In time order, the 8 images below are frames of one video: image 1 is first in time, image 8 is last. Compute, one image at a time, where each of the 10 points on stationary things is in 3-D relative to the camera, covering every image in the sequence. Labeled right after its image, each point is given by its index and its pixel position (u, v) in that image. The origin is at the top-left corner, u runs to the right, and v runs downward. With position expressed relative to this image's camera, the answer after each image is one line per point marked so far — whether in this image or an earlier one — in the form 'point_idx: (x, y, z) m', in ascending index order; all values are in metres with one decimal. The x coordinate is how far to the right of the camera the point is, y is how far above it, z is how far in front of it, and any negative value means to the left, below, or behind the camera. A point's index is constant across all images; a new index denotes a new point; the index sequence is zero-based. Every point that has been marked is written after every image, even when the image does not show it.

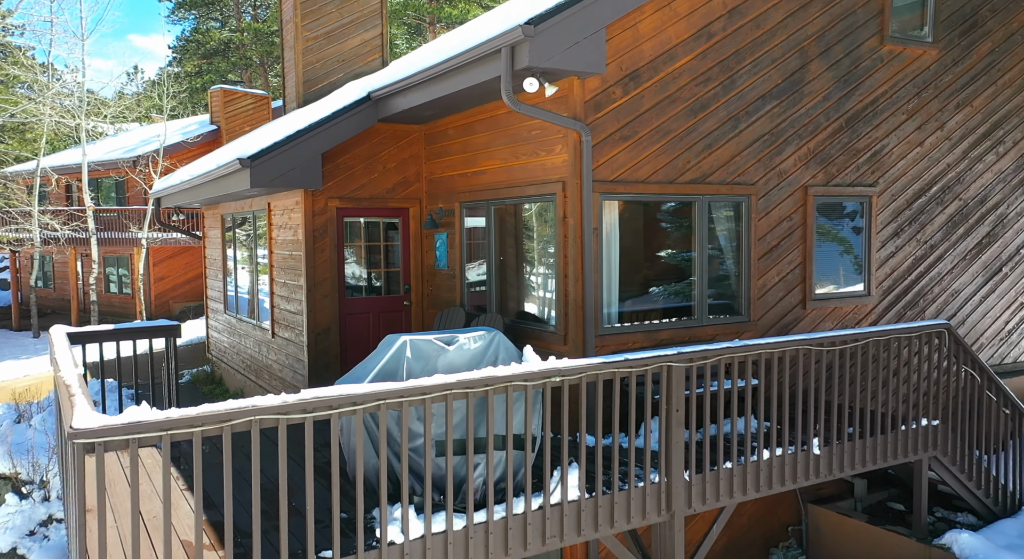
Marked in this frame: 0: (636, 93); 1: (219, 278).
0: (+1.0, +1.5, +6.9) m
1: (-4.3, 0.0, +12.4) m
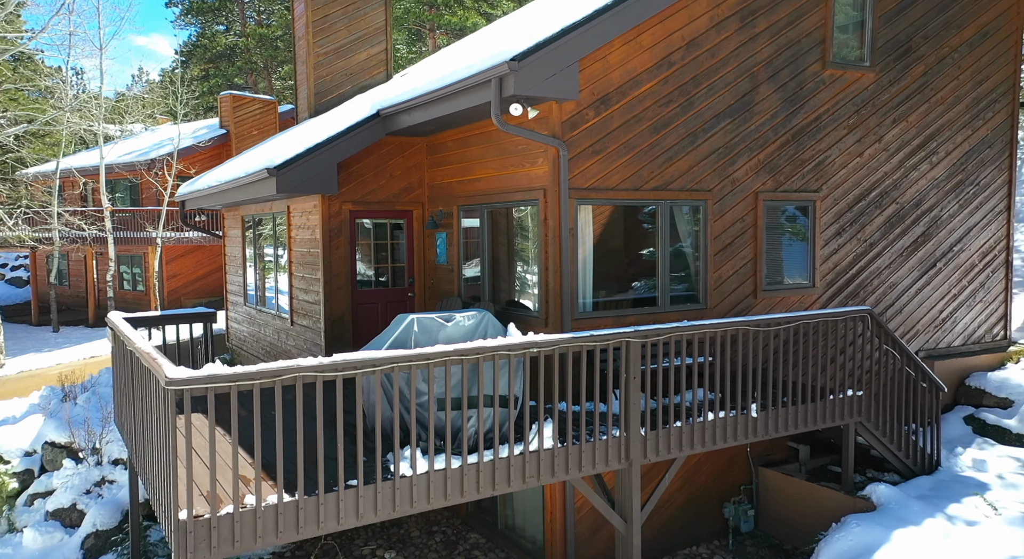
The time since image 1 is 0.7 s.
0: (+0.9, +1.6, +8.2) m
1: (-4.5, +0.1, +13.7) m
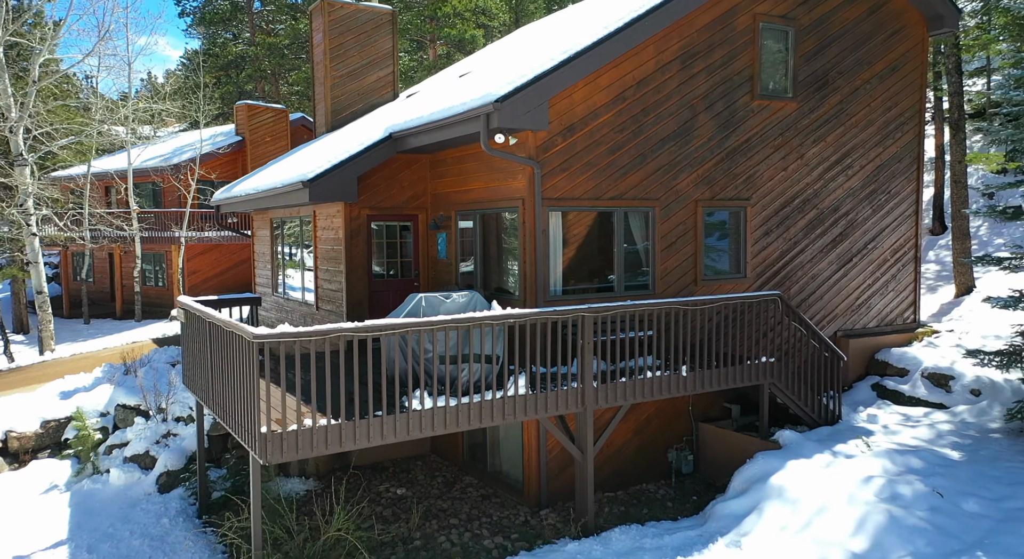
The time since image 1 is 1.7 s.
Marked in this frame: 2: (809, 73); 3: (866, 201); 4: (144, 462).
0: (+0.7, +1.7, +10.4) m
1: (-4.6, +0.2, +15.9) m
2: (+4.3, +3.0, +12.2) m
3: (+5.5, +1.2, +13.1) m
4: (-4.9, -2.4, +11.3) m
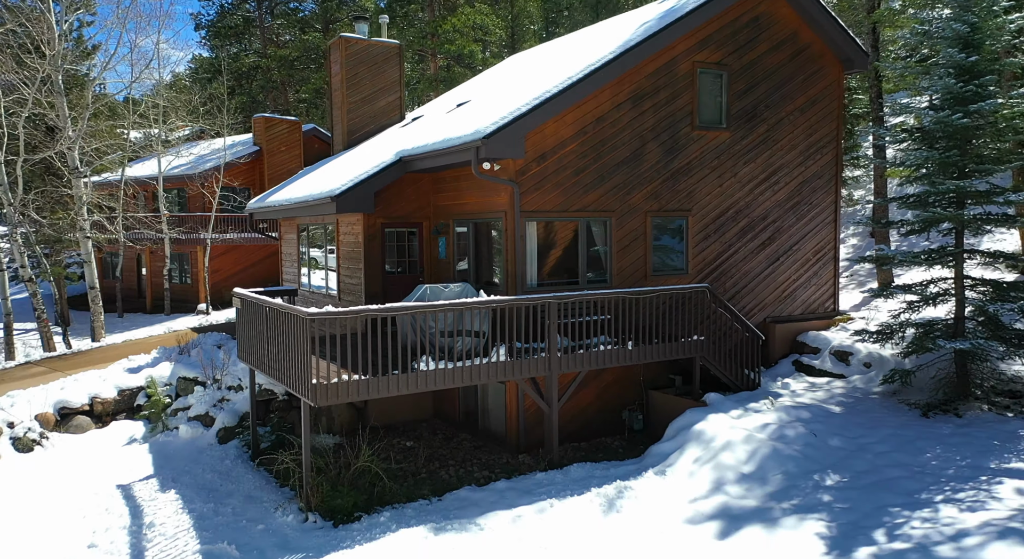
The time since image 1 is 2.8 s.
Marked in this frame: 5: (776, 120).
0: (+0.5, +1.8, +13.3) m
1: (-4.9, +0.3, +18.7) m
2: (+4.1, +3.1, +15.1) m
3: (+5.2, +1.3, +15.9) m
4: (-5.1, -2.4, +14.2) m
5: (+4.8, +2.9, +15.5) m
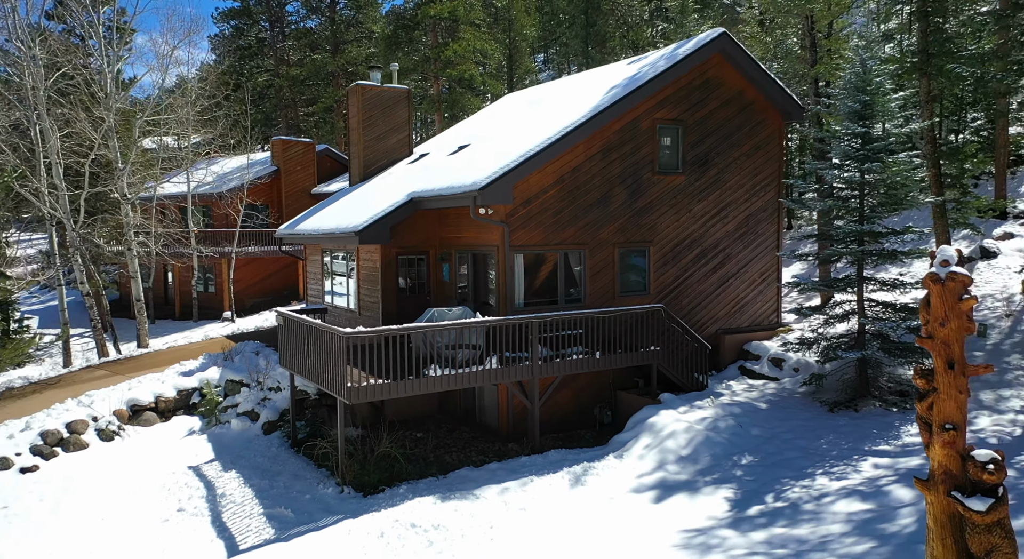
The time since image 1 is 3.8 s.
0: (+0.3, +1.4, +16.3) m
1: (-5.0, -0.1, +21.8) m
2: (+3.9, +2.7, +18.1) m
3: (+5.1, +0.9, +18.9) m
4: (-5.3, -2.8, +17.2) m
5: (+4.7, +2.5, +18.5) m
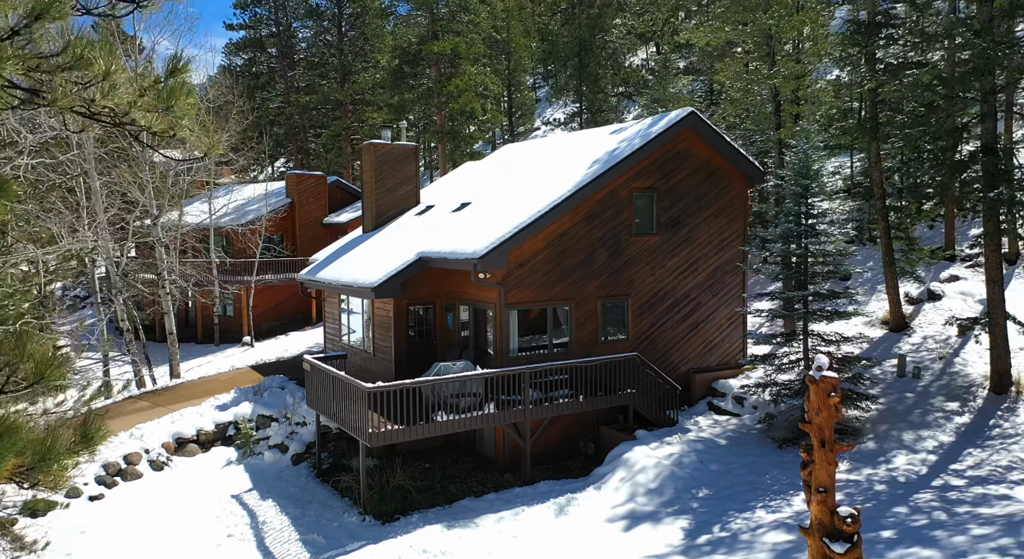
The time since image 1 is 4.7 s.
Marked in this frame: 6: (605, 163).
0: (+0.2, +0.2, +18.9) m
1: (-5.1, -1.3, +24.4) m
2: (+3.8, +1.5, +20.7) m
3: (+5.0, -0.3, +21.5) m
4: (-5.4, -4.0, +19.8) m
5: (+4.6, +1.4, +21.1) m
6: (+2.2, +2.7, +19.7) m
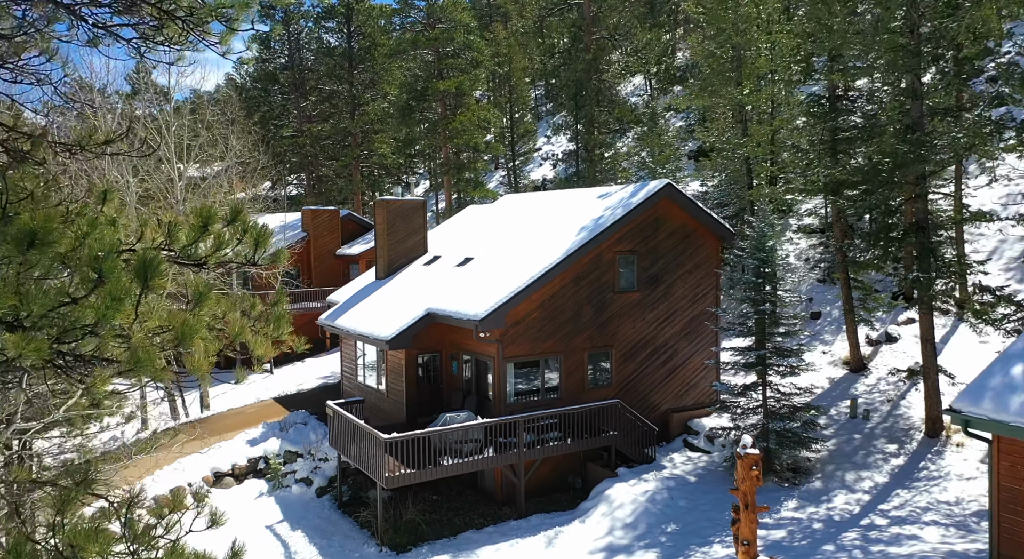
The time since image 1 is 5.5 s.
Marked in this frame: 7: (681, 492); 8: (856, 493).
0: (+0.1, -1.2, +21.5) m
1: (-5.1, -2.7, +27.1) m
2: (+3.7, +0.1, +23.3) m
3: (+4.9, -1.7, +24.1) m
4: (-5.5, -5.4, +22.5) m
5: (+4.5, 0.0, +23.7) m
6: (+2.1, +1.3, +22.4) m
7: (+4.0, -5.0, +19.9) m
8: (+7.5, -4.6, +18.3) m
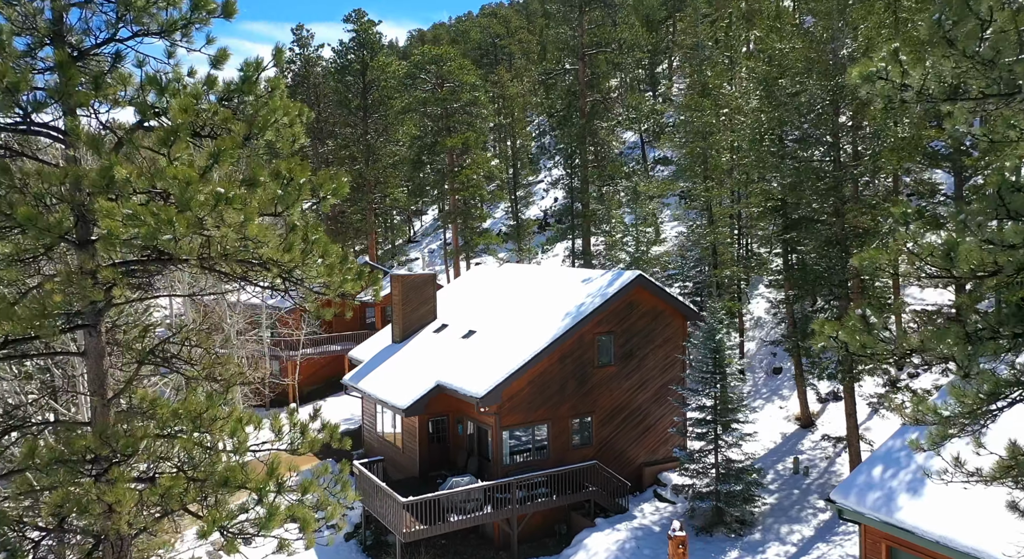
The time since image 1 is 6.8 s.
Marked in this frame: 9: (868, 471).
0: (0.0, -3.7, +25.8) m
1: (-5.2, -5.2, +31.4) m
2: (+3.6, -2.4, +27.6) m
3: (+4.8, -4.1, +28.4) m
4: (-5.6, -7.9, +26.9) m
5: (+4.4, -2.5, +28.0) m
6: (+2.0, -1.2, +26.7) m
7: (+3.8, -7.5, +24.1) m
8: (+7.3, -7.1, +22.6) m
9: (+7.0, -3.8, +16.6) m
